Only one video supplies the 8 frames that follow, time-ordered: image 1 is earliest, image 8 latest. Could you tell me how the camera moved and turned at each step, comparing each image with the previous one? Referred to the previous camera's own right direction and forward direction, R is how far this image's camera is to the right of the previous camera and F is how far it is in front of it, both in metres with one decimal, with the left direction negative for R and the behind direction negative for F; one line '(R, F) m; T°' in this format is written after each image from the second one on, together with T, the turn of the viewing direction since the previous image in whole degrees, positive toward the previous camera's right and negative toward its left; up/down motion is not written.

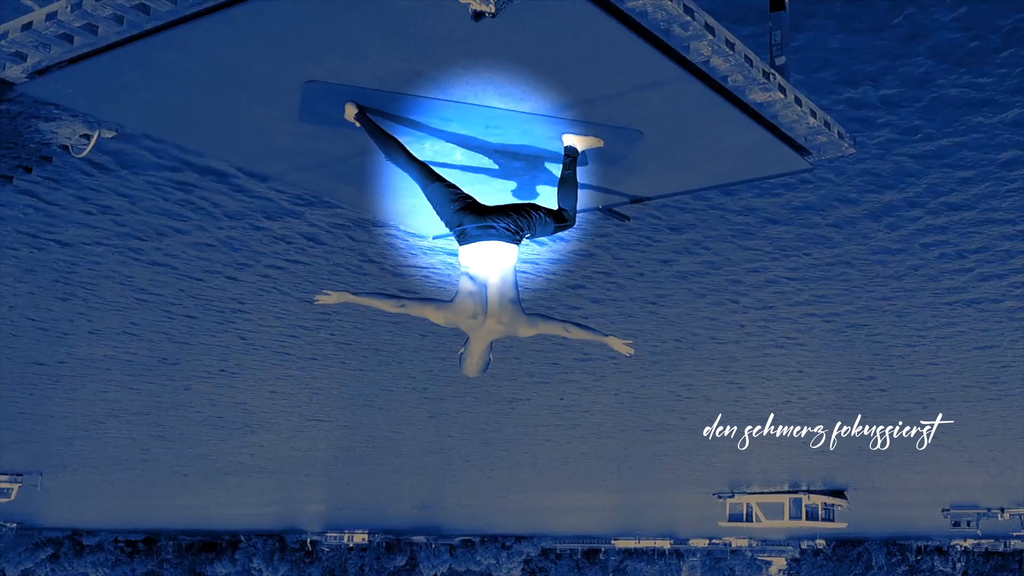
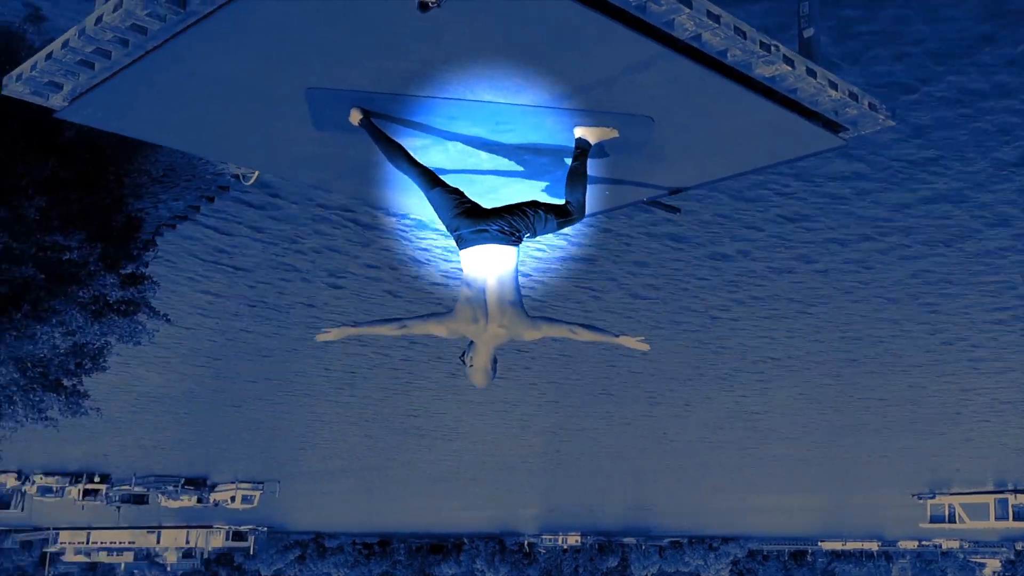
(+1.1, +0.3) m; -14°
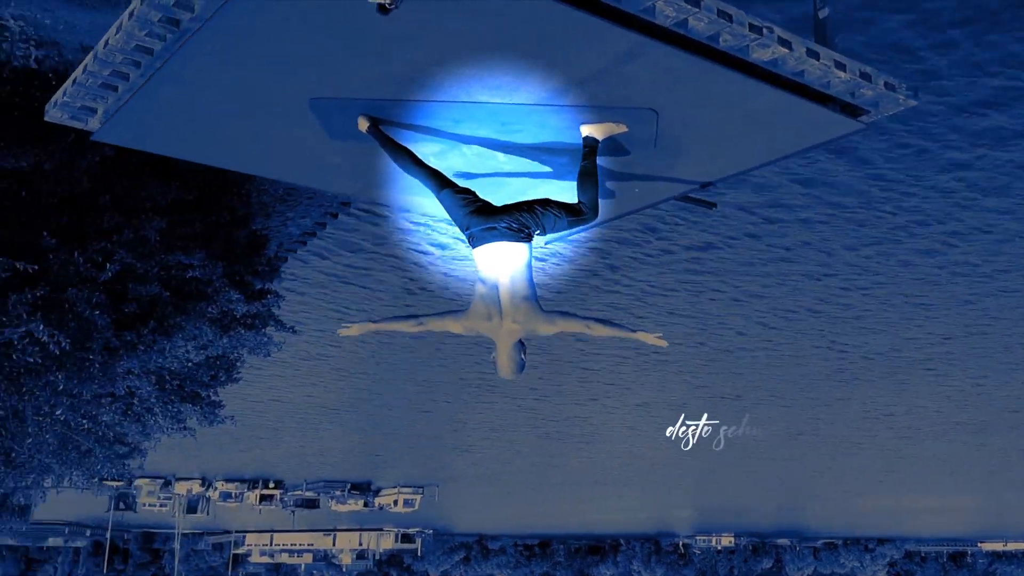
(+0.8, +0.1) m; -10°
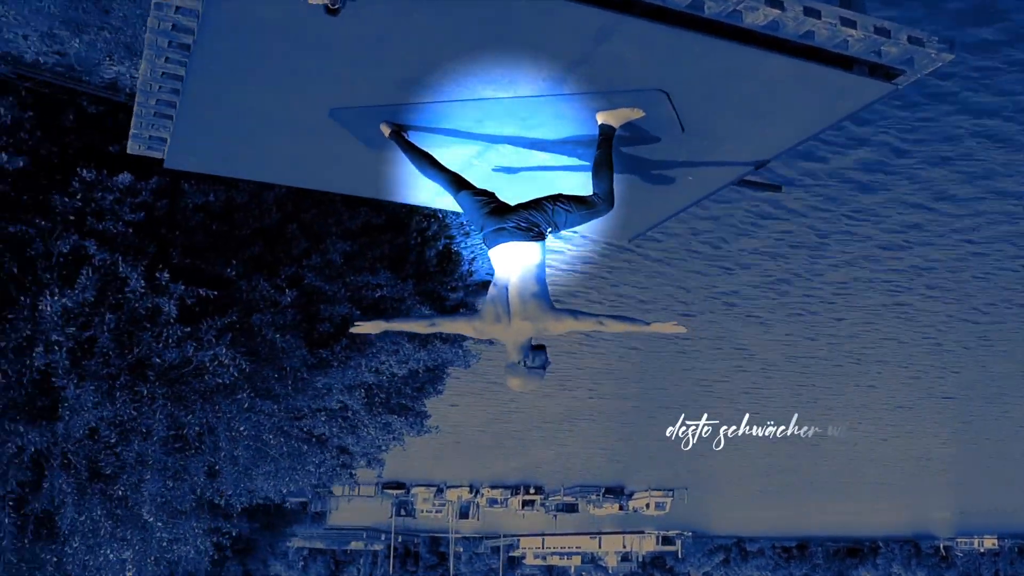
(+1.2, +0.2) m; -16°
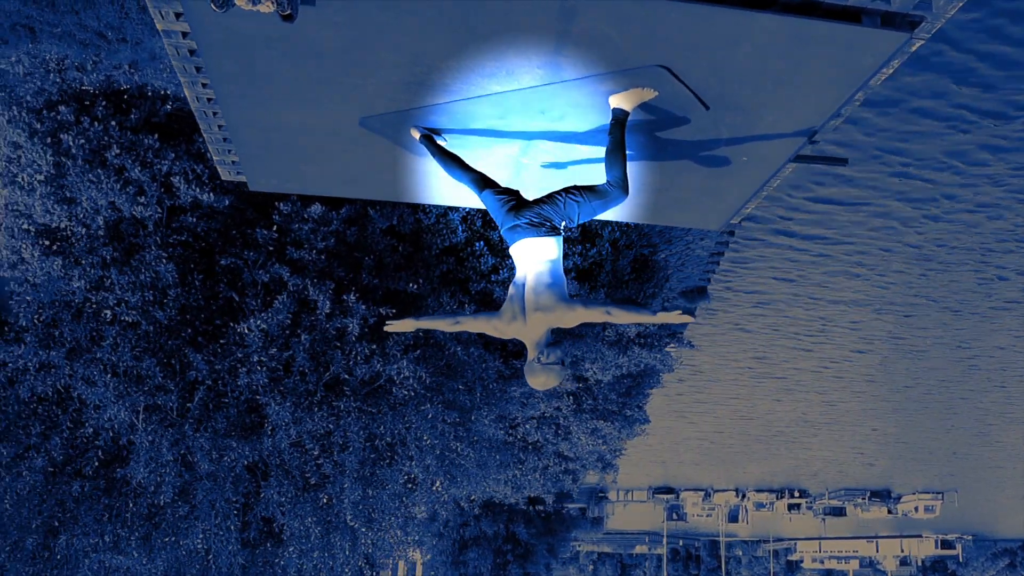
(+1.1, +0.2) m; -16°
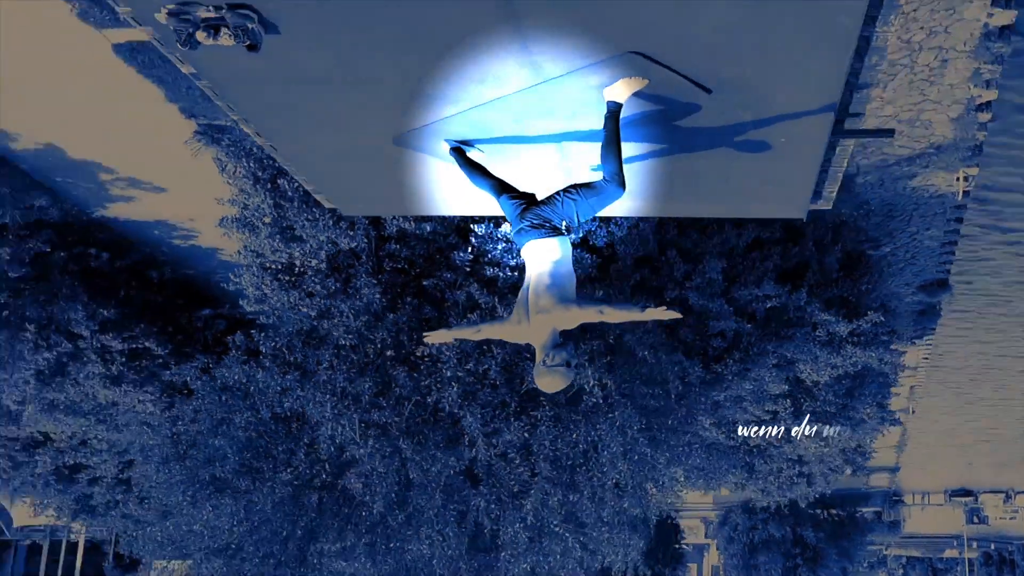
(+1.2, 0.0) m; -16°
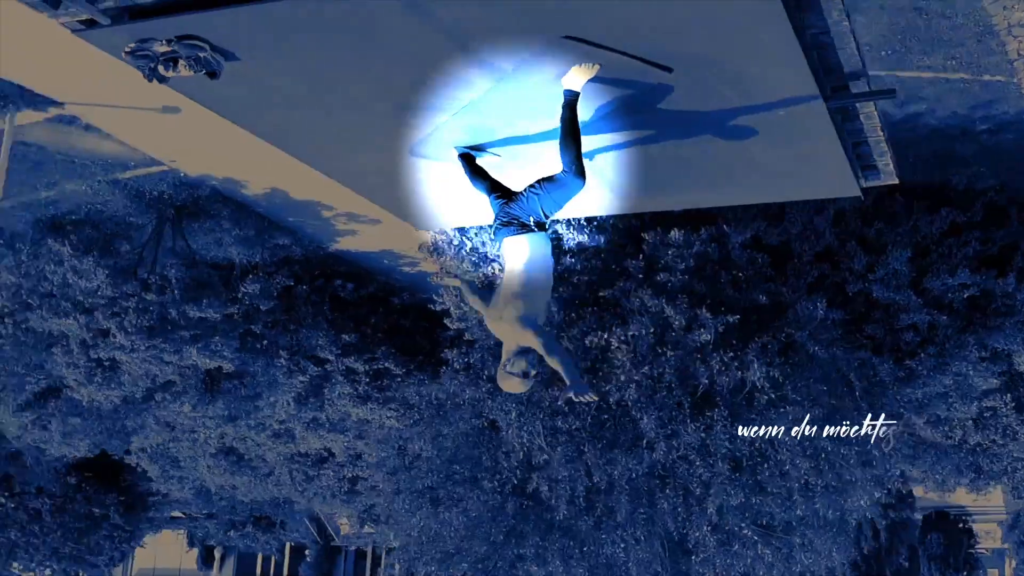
(+1.5, 0.0) m; -17°
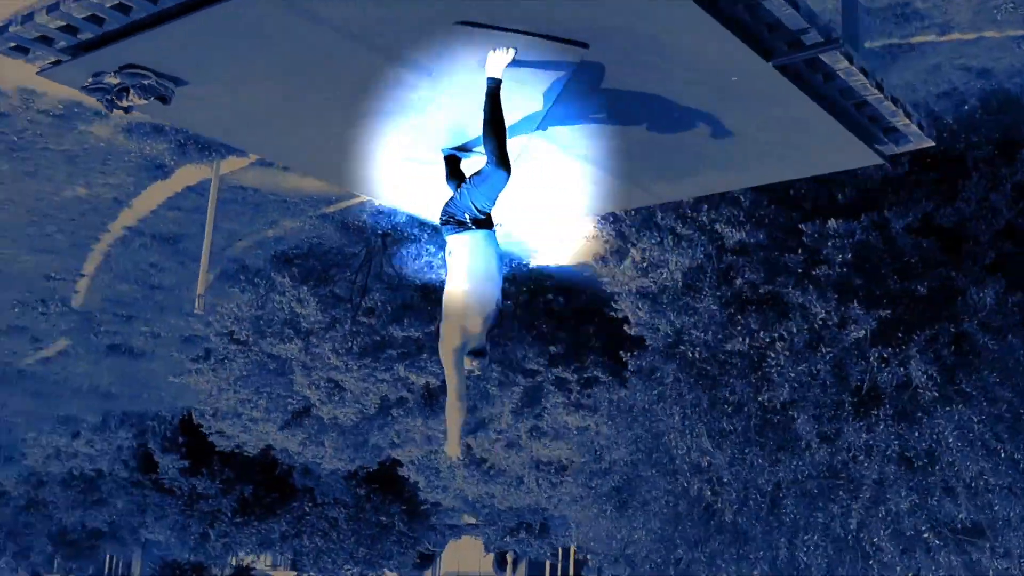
(+1.3, +0.1) m; -15°
